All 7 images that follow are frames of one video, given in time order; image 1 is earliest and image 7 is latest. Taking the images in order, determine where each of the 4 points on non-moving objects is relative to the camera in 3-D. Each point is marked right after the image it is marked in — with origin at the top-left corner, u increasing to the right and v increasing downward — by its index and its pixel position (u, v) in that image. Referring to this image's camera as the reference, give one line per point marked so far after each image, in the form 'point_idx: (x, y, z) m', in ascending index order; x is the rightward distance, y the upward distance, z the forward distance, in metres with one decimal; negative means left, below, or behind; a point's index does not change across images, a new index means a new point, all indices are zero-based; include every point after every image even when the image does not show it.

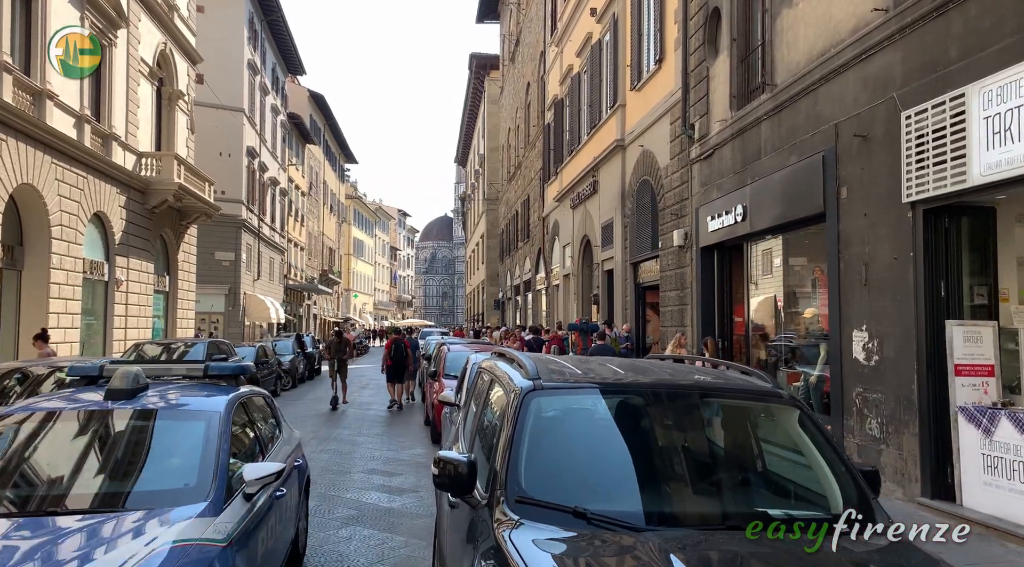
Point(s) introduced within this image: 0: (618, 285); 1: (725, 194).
0: (+2.4, -0.1, +17.5) m
1: (+3.1, +1.3, +11.6) m
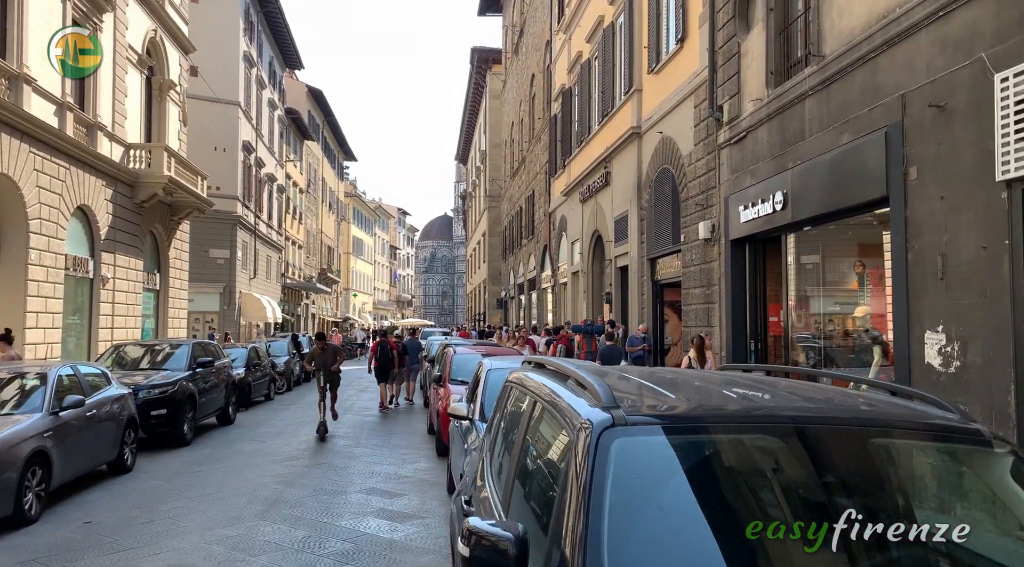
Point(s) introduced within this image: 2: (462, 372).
0: (+2.5, 0.0, +16.5) m
1: (+3.3, +1.4, +10.5) m
2: (-0.7, -1.3, +11.4) m
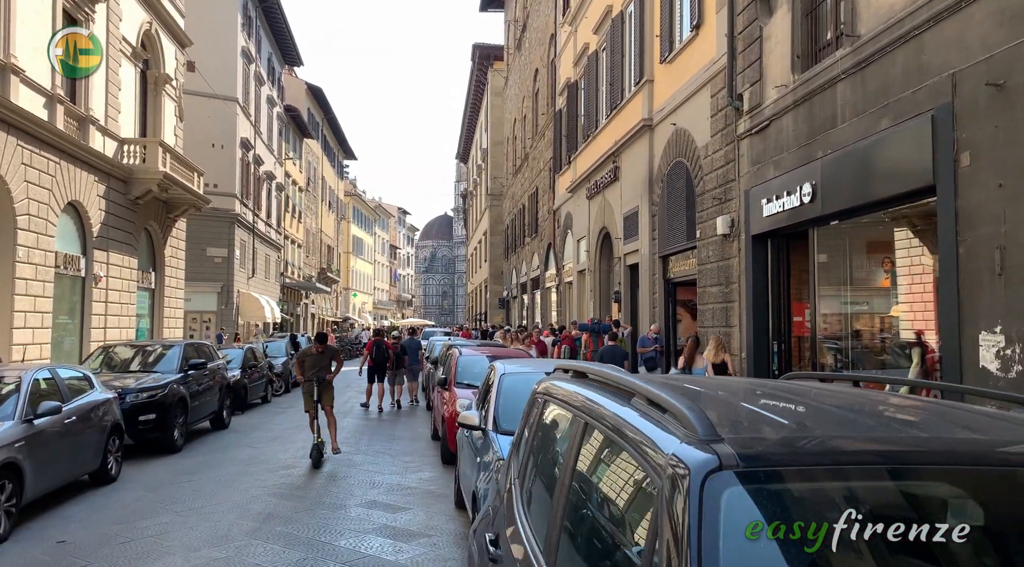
0: (+2.6, 0.0, +15.8) m
1: (+3.4, +1.4, +9.9) m
2: (-0.6, -1.3, +10.8) m
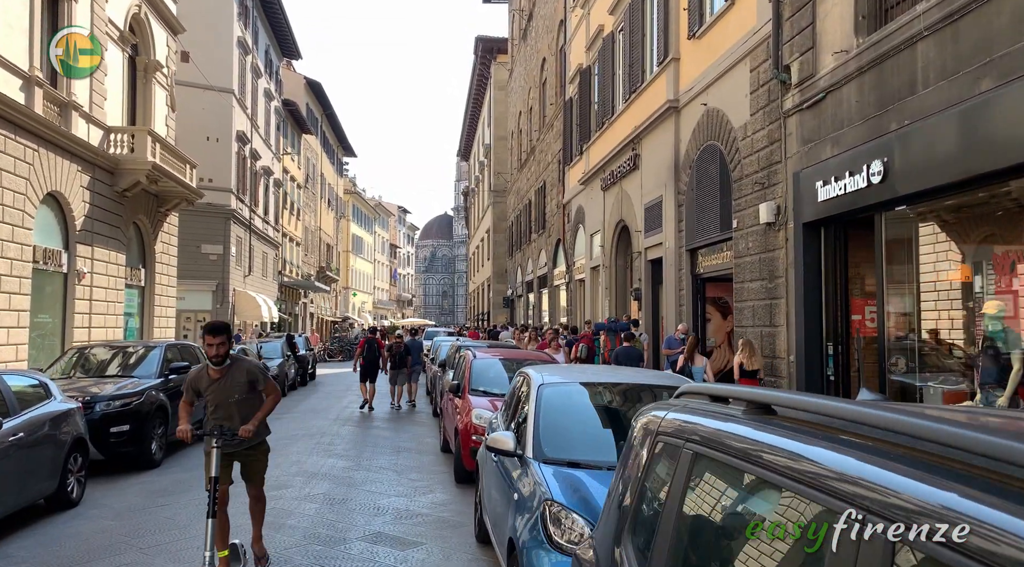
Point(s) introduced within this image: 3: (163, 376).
0: (+2.9, +0.1, +14.6) m
1: (+3.7, +1.5, +8.7) m
2: (-0.4, -1.2, +9.6) m
3: (-4.7, -1.2, +10.5) m
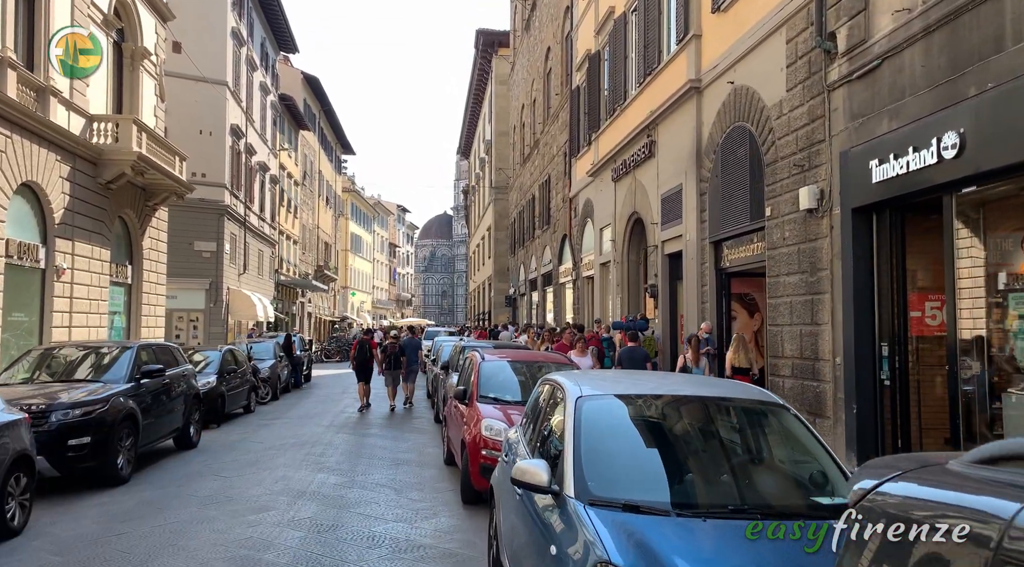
0: (+3.0, +0.2, +13.6) m
1: (+3.8, +1.6, +7.6) m
2: (-0.2, -1.1, +8.5) m
3: (-4.5, -1.2, +9.4) m
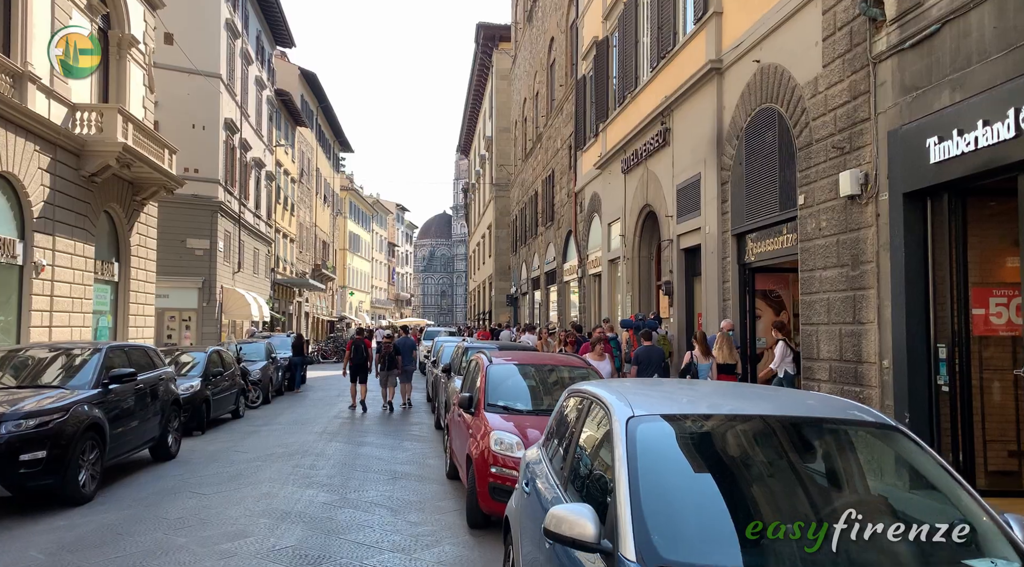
0: (+3.1, +0.2, +12.6) m
1: (+3.9, +1.6, +6.7) m
2: (-0.1, -1.1, +7.5) m
3: (-4.4, -1.1, +8.4) m
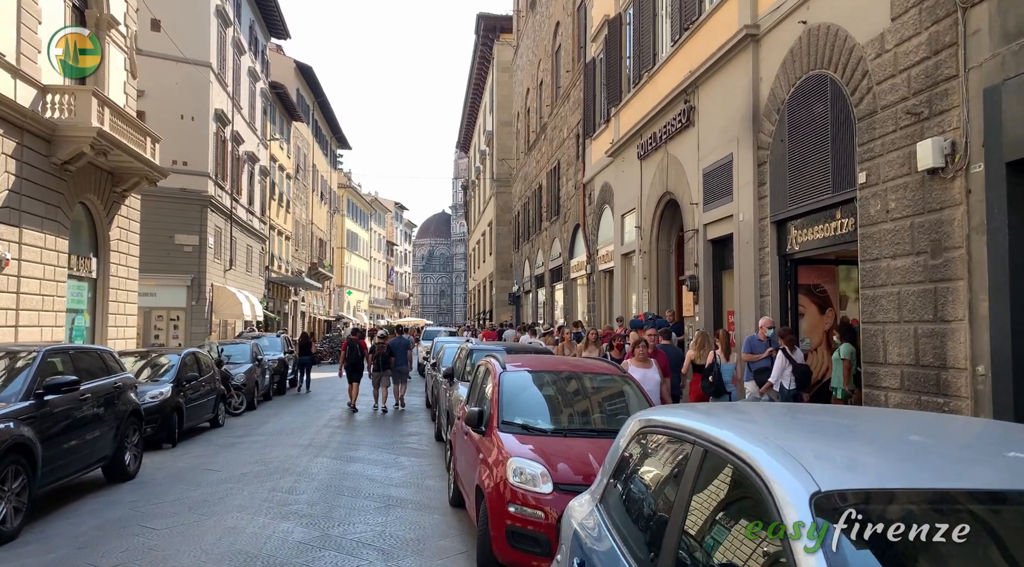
0: (+3.3, +0.3, +11.3) m
1: (+4.1, +1.7, +5.4) m
2: (0.0, -1.0, +6.2) m
3: (-4.3, -1.0, +7.1) m
